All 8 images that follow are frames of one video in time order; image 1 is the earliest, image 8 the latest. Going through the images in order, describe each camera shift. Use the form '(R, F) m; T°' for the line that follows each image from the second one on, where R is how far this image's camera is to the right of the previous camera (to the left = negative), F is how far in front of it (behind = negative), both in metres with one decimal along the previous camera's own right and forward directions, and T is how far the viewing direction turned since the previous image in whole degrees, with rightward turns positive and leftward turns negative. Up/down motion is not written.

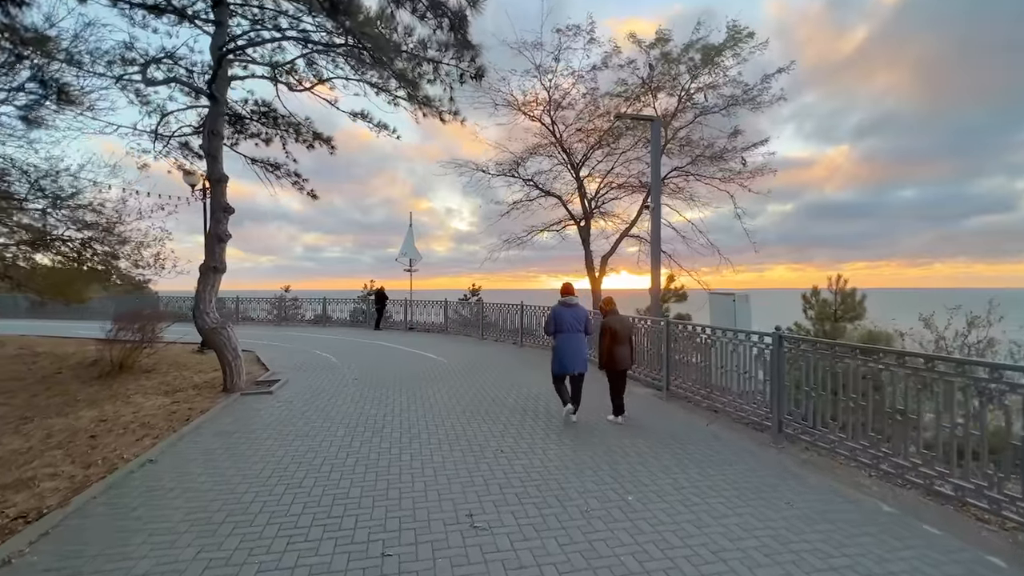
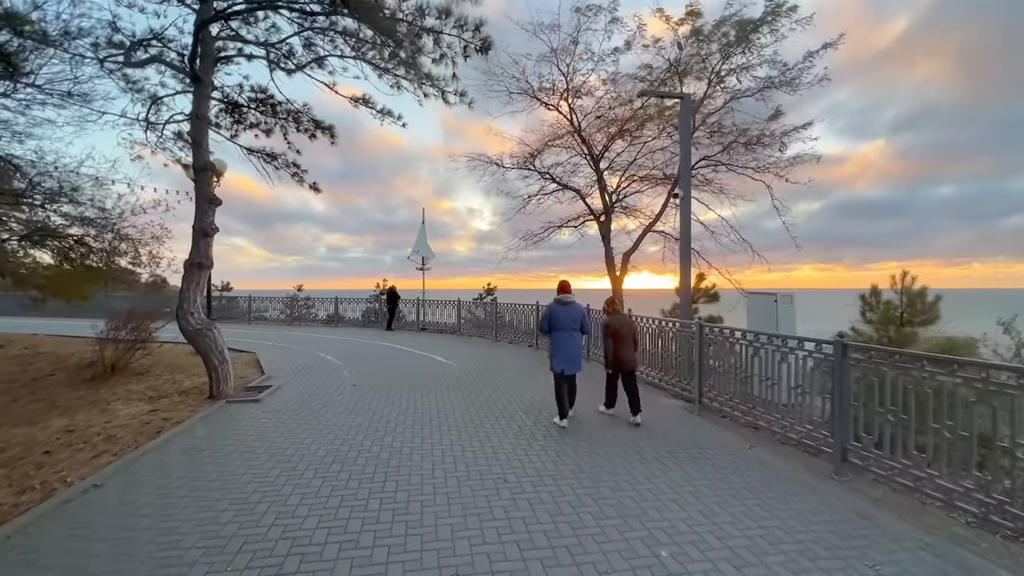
(+0.2, +1.0) m; -2°
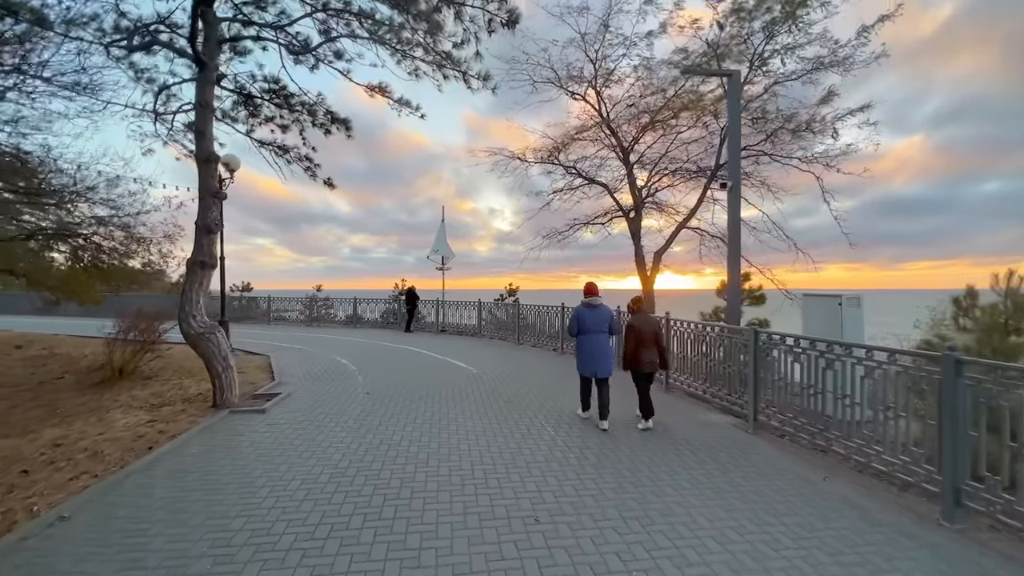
(-0.1, +0.8) m; -2°
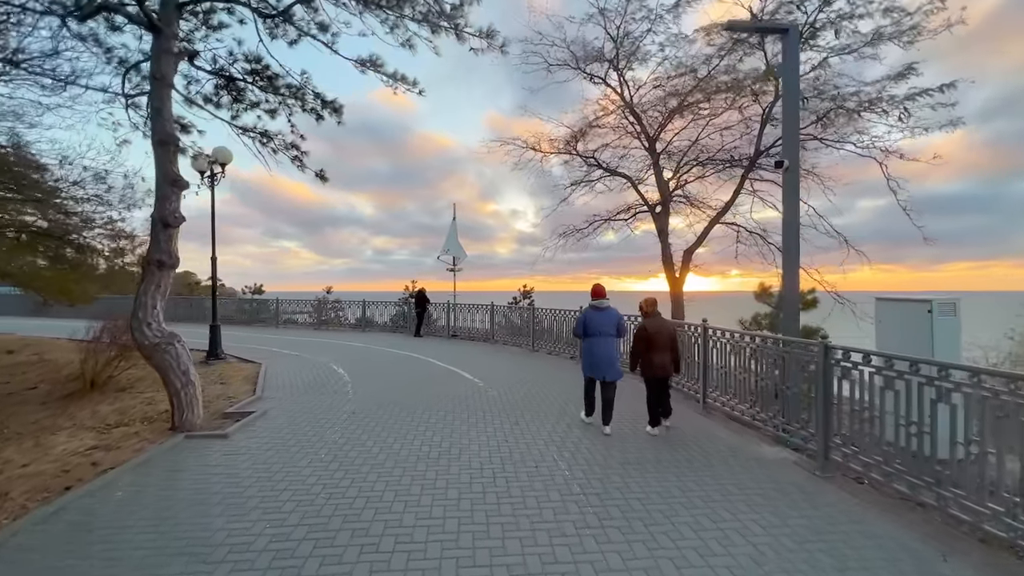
(+0.2, +1.3) m; -2°
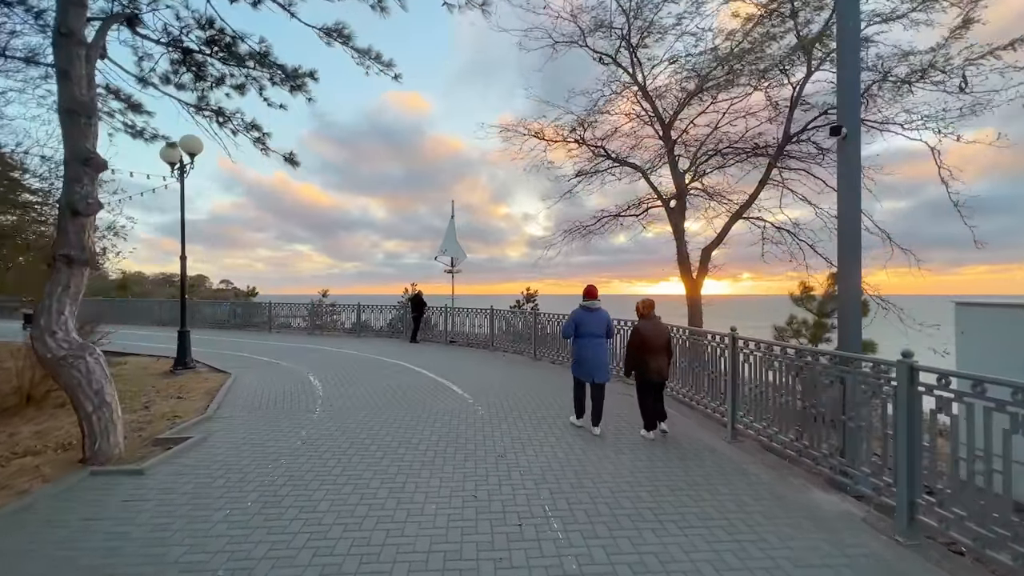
(+0.3, +1.3) m; -1°
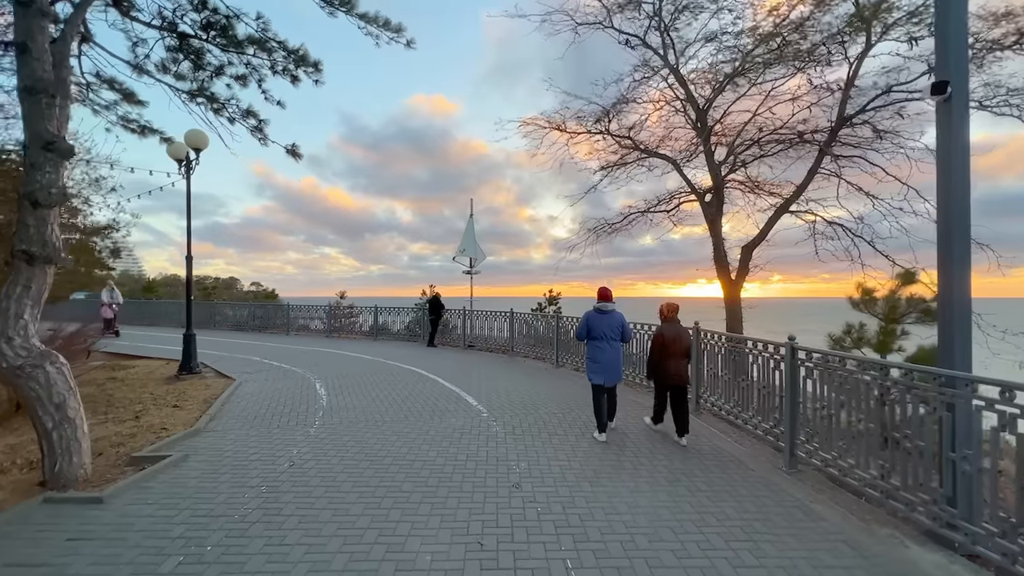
(+0.1, +0.9) m; -3°
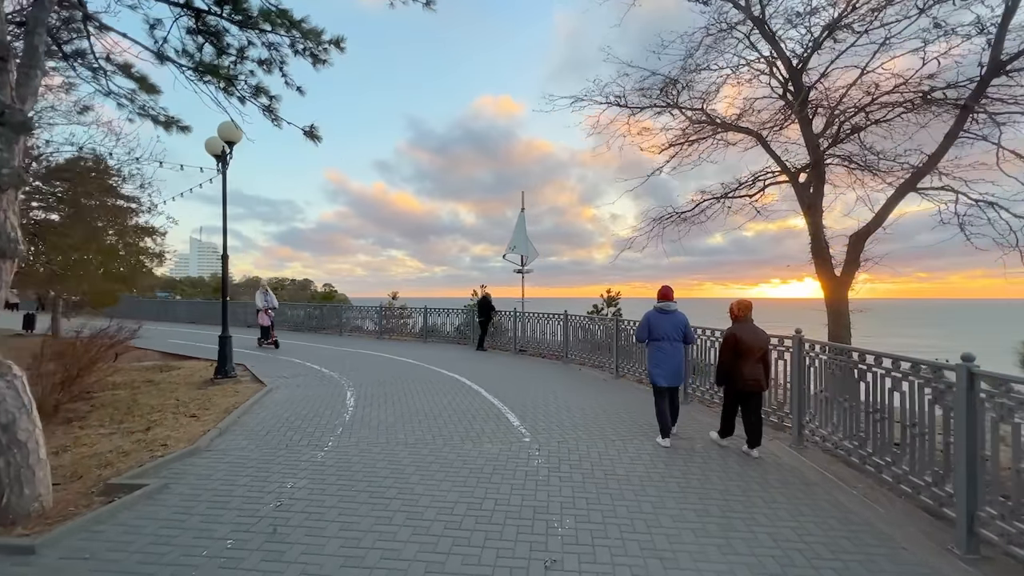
(+0.2, +1.4) m; -7°
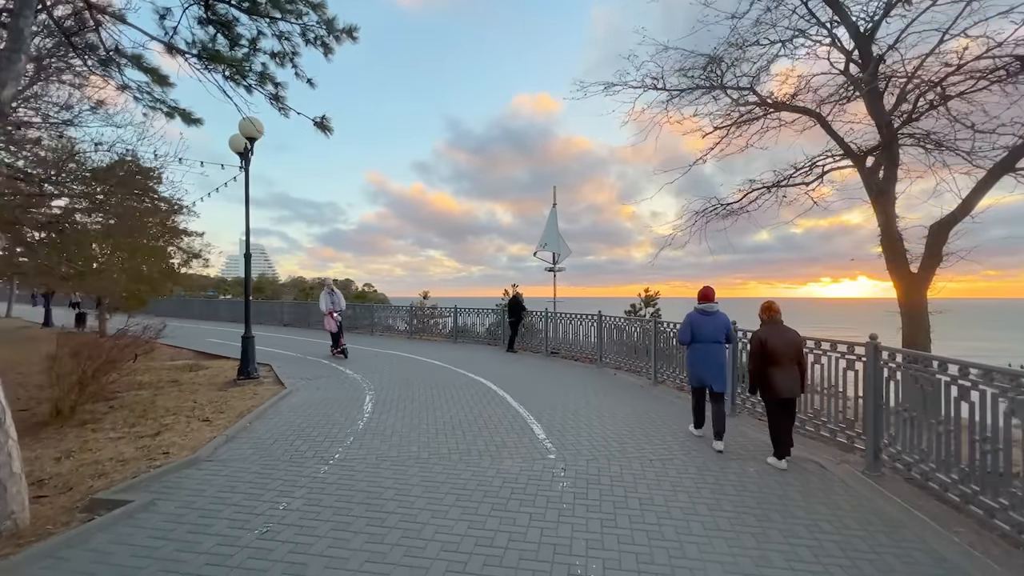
(+0.2, +0.7) m; -4°
